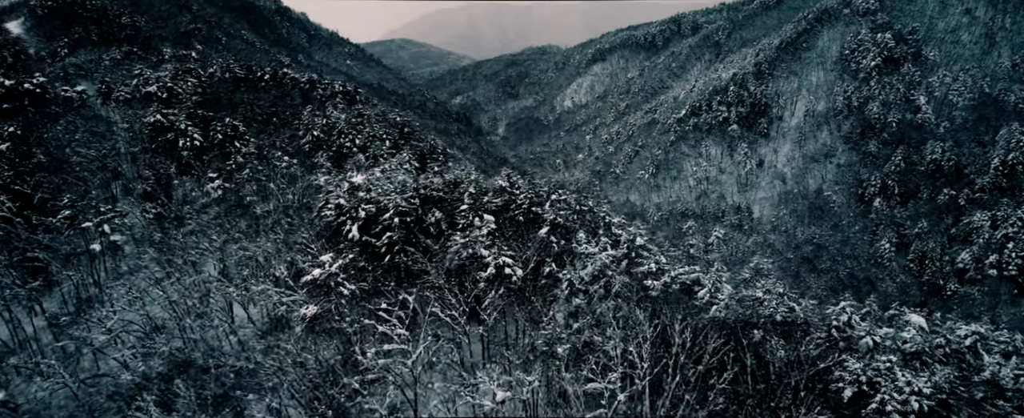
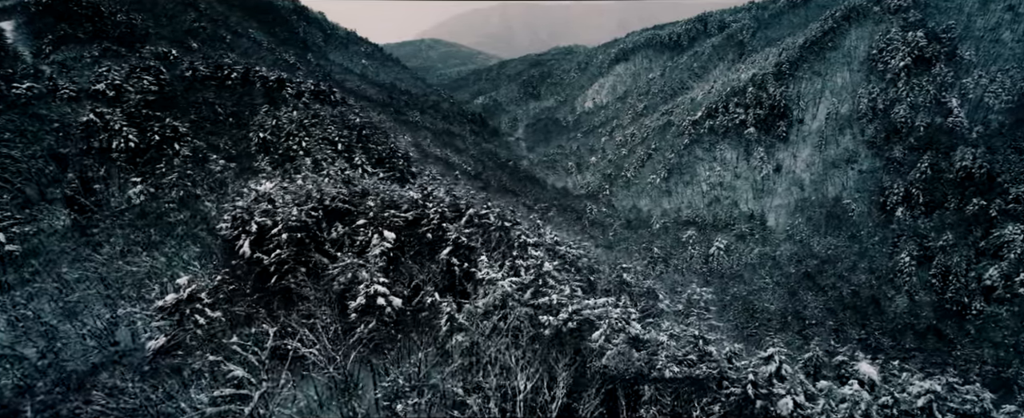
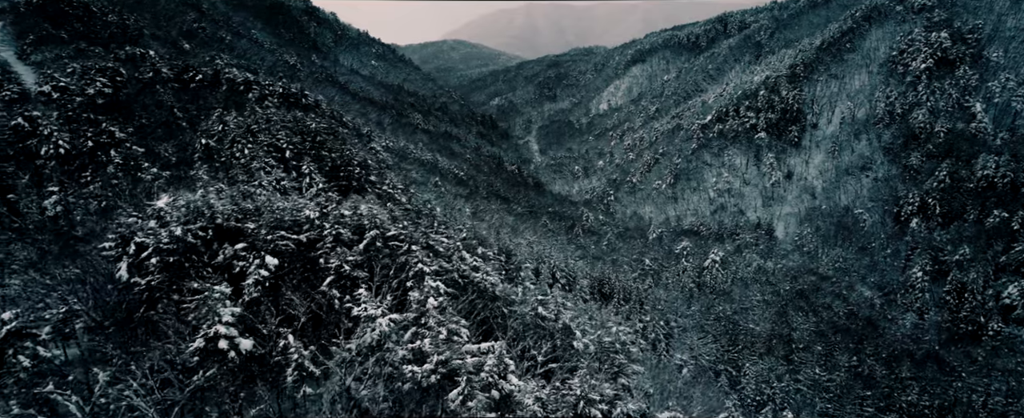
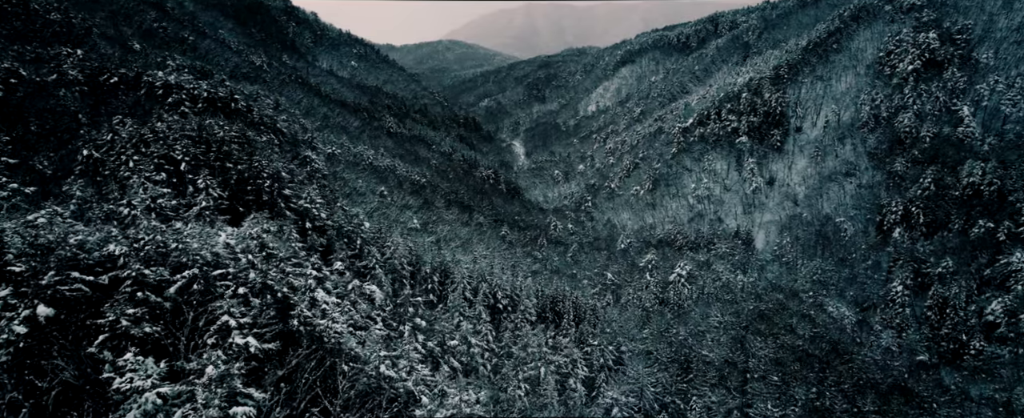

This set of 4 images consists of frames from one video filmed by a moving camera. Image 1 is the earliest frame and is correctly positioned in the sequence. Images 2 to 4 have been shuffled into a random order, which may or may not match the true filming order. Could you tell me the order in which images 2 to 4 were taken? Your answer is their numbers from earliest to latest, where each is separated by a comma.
2, 3, 4
